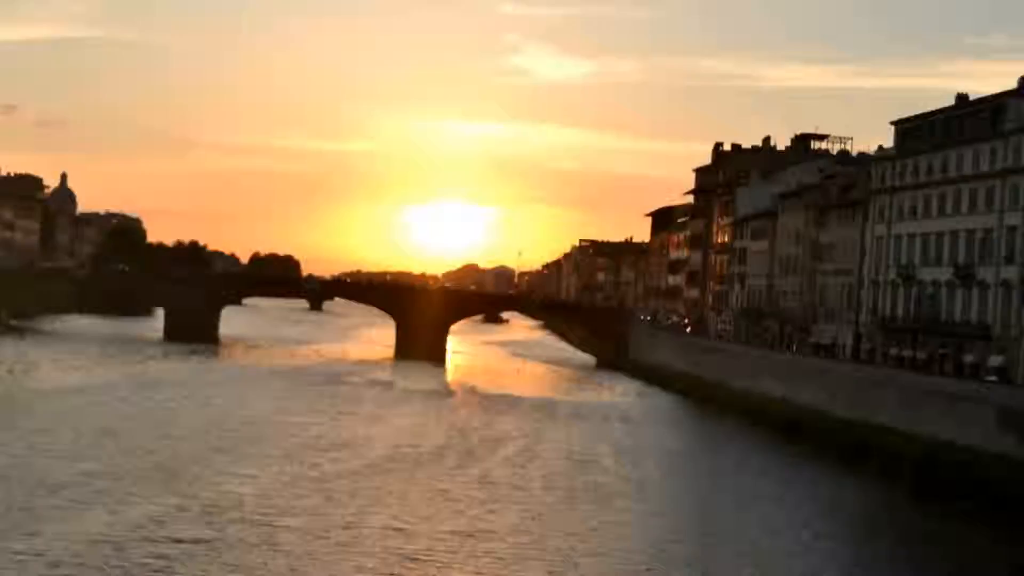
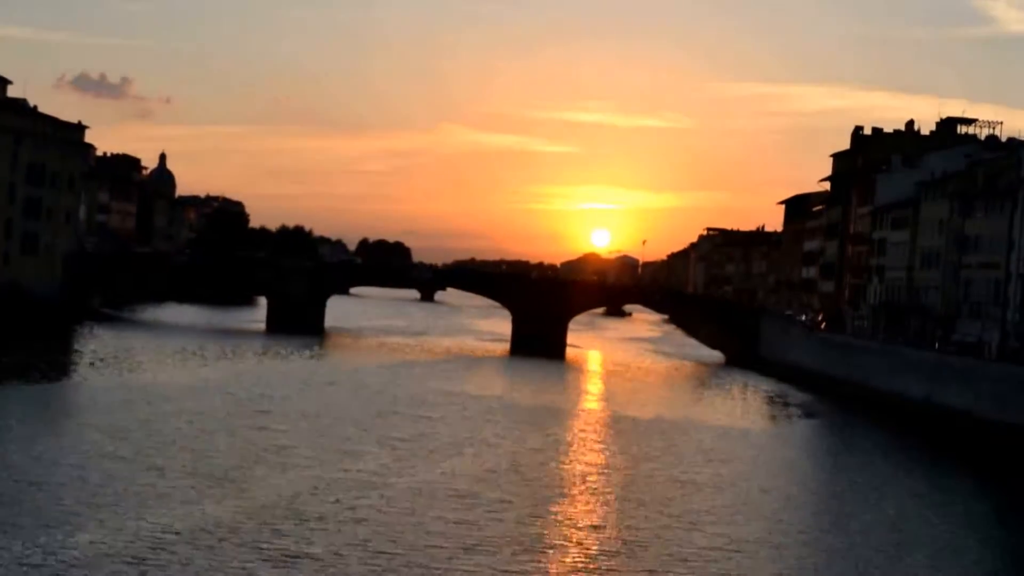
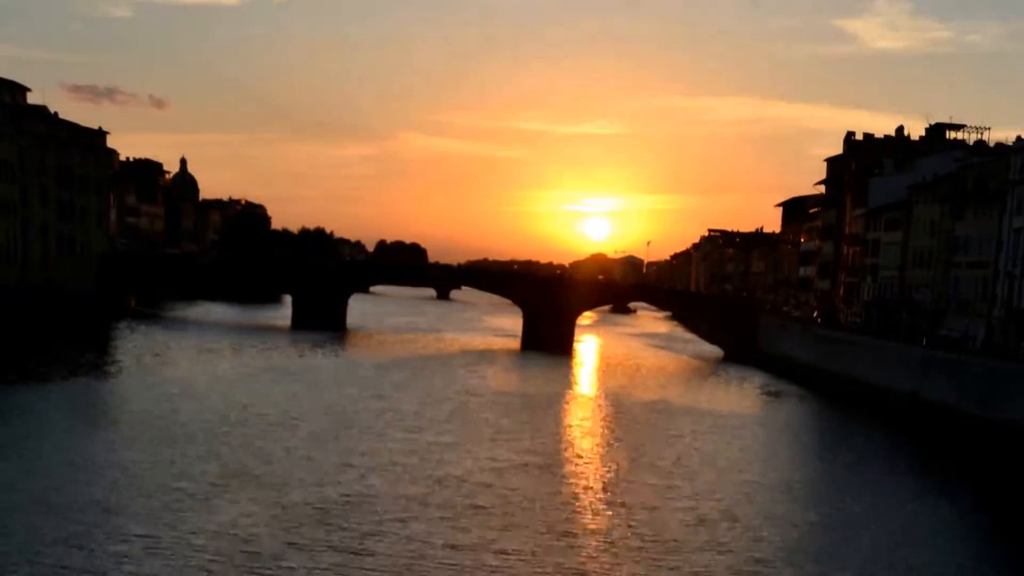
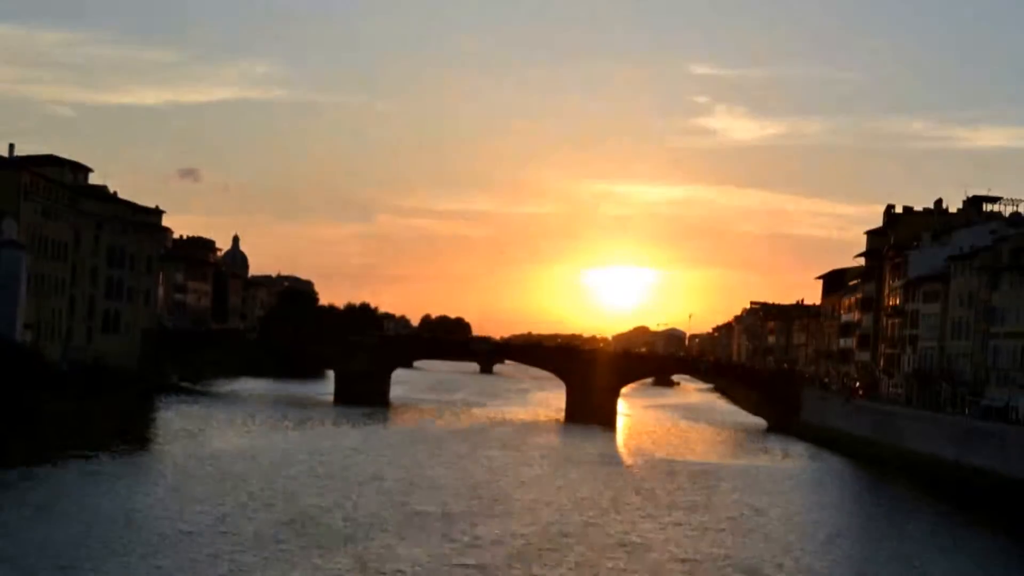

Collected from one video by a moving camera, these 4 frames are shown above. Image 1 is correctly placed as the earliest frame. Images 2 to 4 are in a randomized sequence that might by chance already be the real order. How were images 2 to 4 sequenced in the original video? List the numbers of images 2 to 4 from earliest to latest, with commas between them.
4, 3, 2
